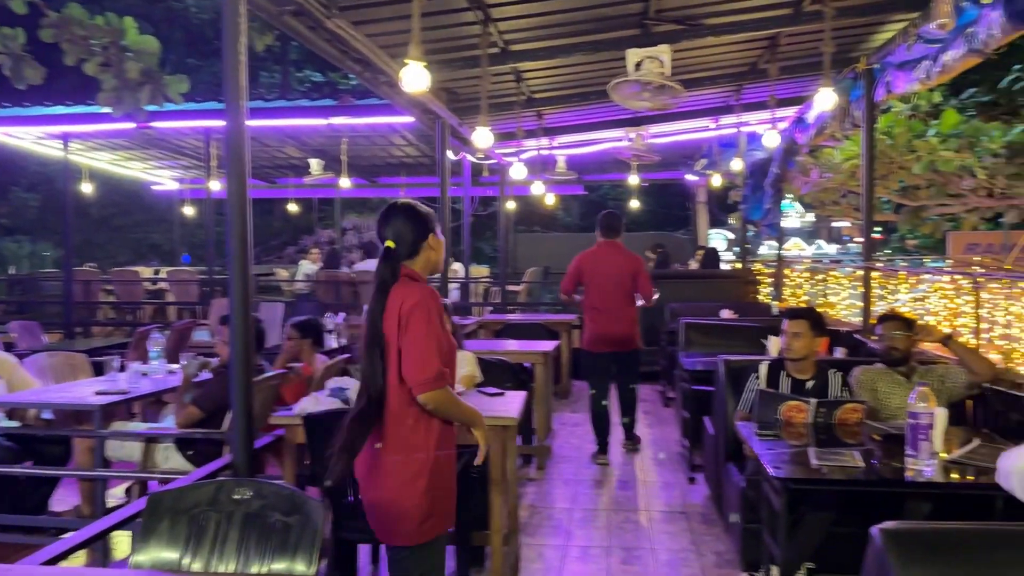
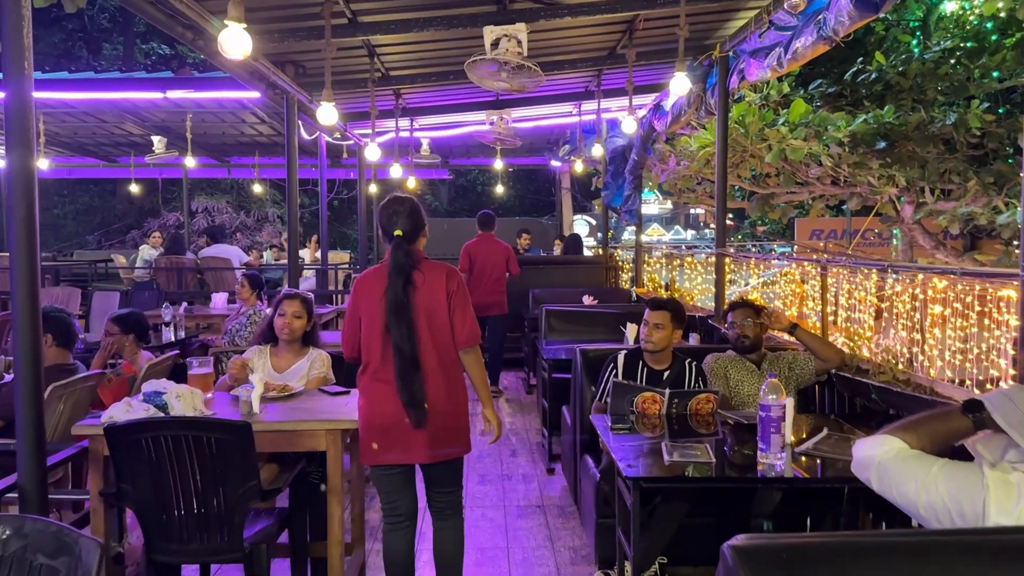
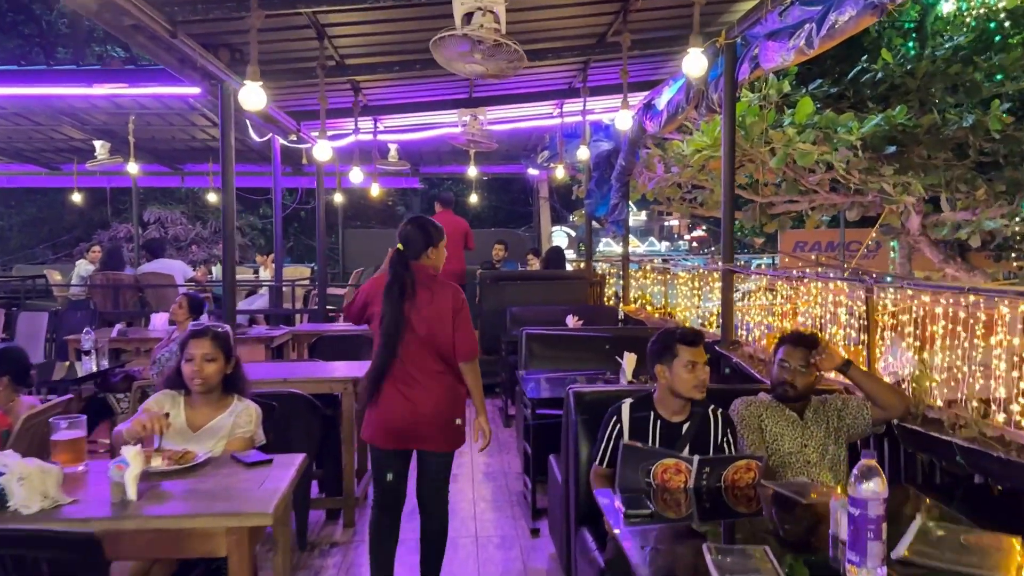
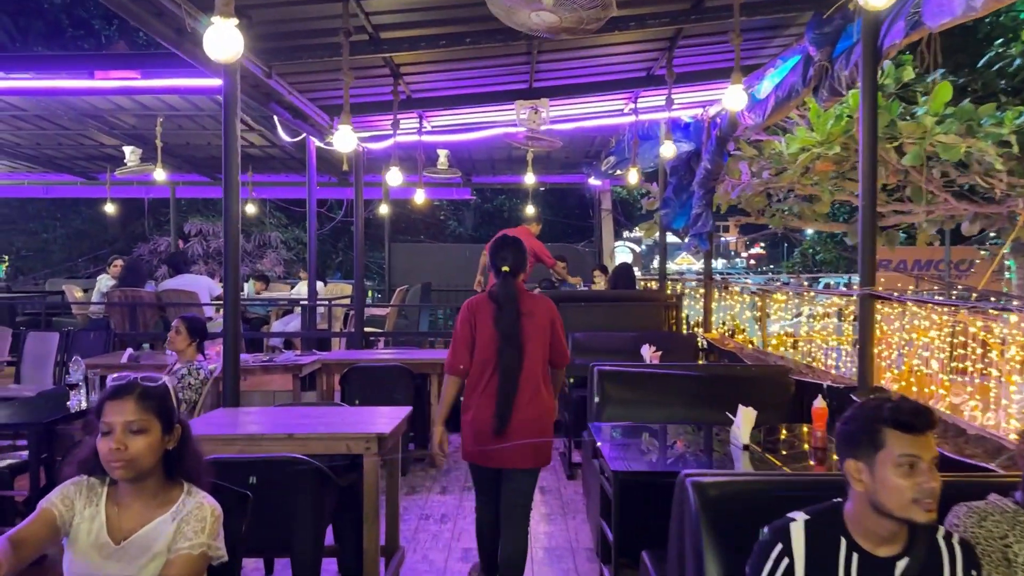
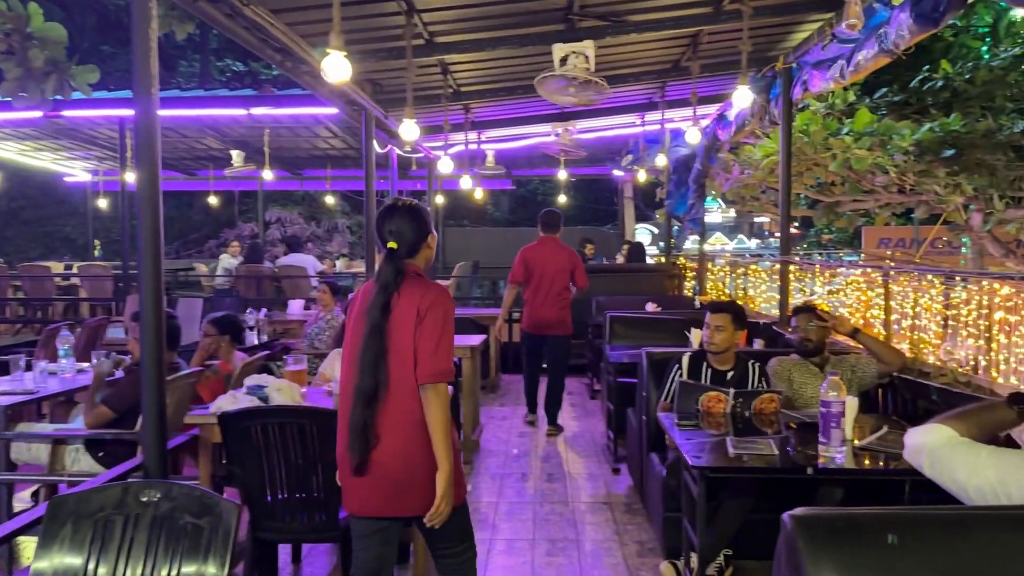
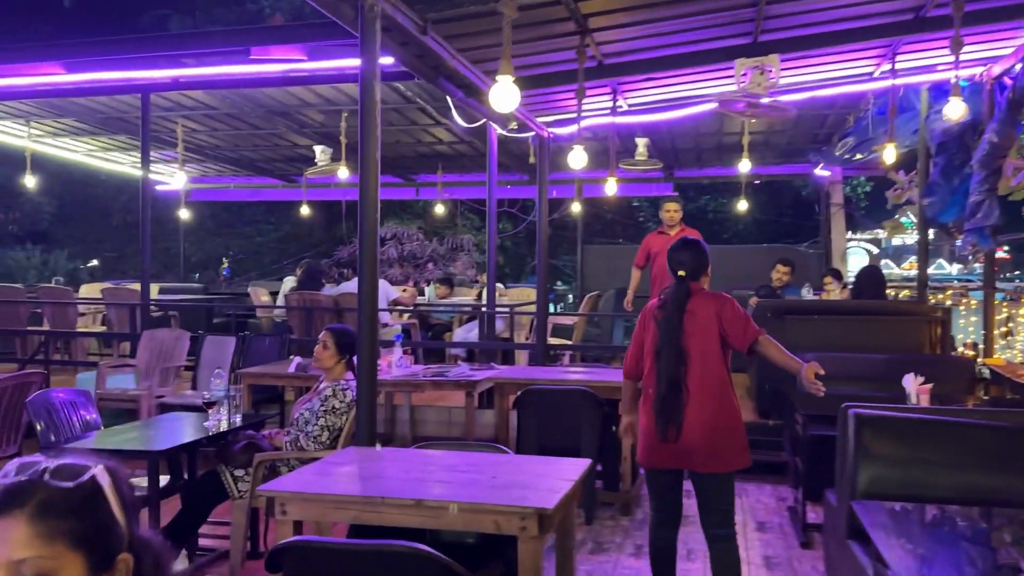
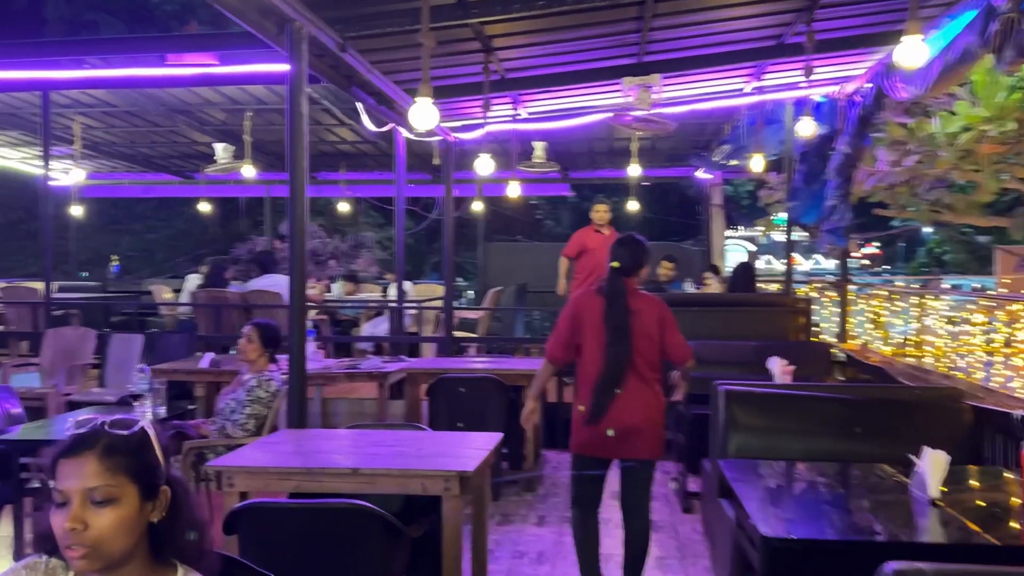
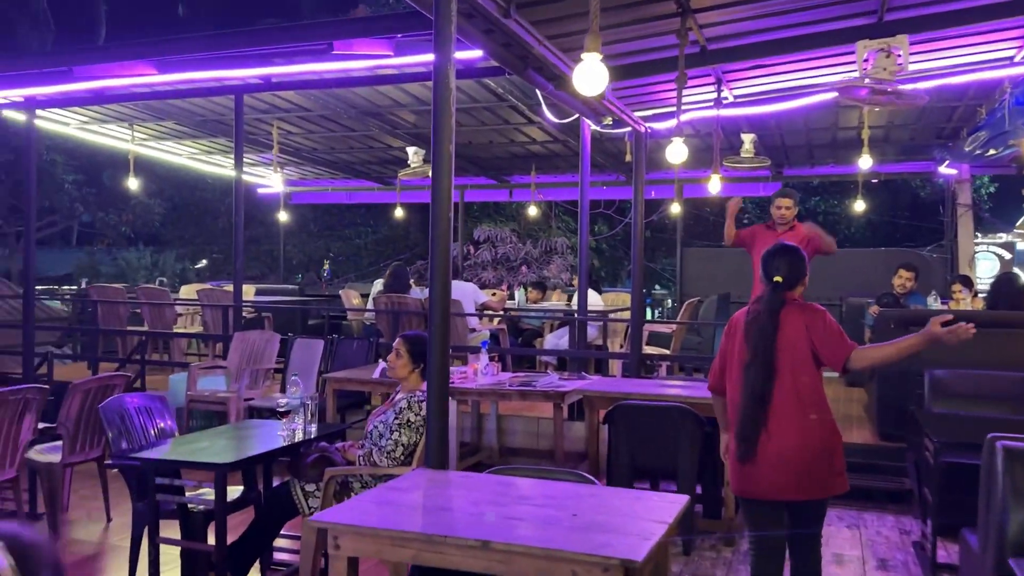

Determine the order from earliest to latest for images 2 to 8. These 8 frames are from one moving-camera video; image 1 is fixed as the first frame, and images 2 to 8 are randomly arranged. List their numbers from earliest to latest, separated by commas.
5, 2, 3, 4, 7, 6, 8
